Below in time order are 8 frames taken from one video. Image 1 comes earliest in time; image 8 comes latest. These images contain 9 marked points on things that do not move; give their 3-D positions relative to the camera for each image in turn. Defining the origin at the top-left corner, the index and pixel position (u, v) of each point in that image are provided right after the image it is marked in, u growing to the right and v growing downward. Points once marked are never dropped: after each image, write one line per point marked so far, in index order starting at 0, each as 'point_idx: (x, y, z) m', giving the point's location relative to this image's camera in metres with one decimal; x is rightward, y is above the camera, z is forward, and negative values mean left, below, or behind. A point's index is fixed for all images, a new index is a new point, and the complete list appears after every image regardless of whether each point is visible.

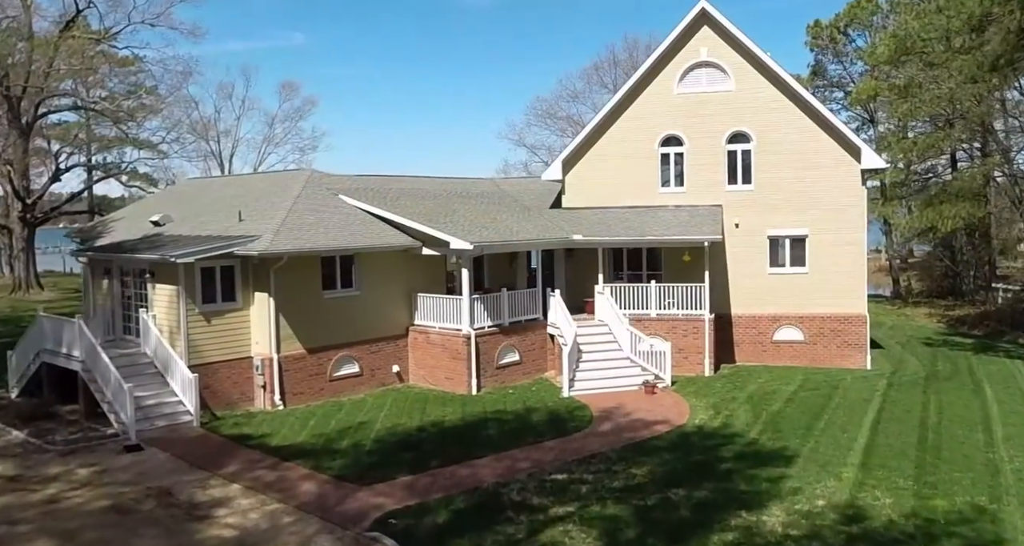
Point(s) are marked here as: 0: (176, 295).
0: (-8.2, -0.6, +19.5) m
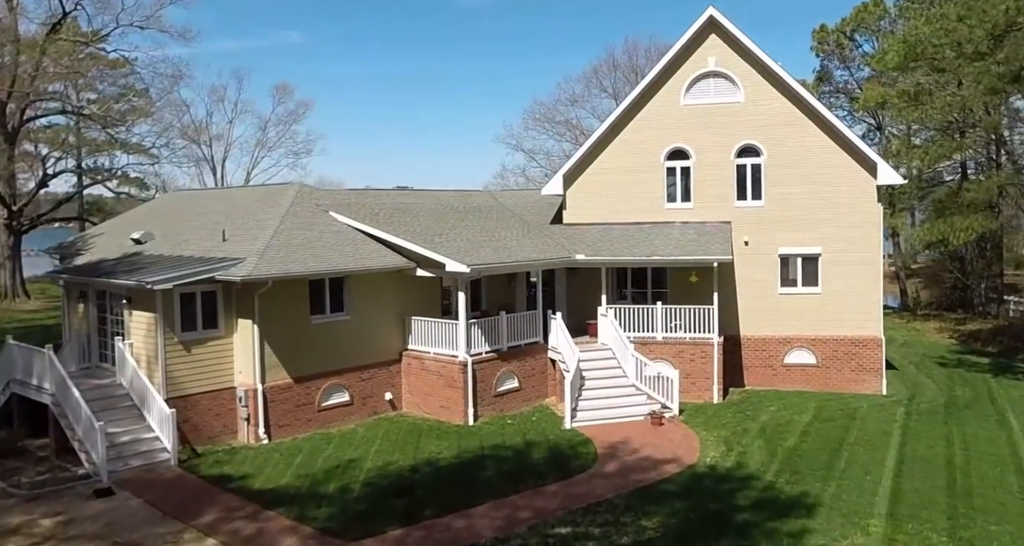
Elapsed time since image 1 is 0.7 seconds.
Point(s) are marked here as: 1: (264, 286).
0: (-8.2, -1.2, +18.3) m
1: (-5.8, -0.3, +18.9) m
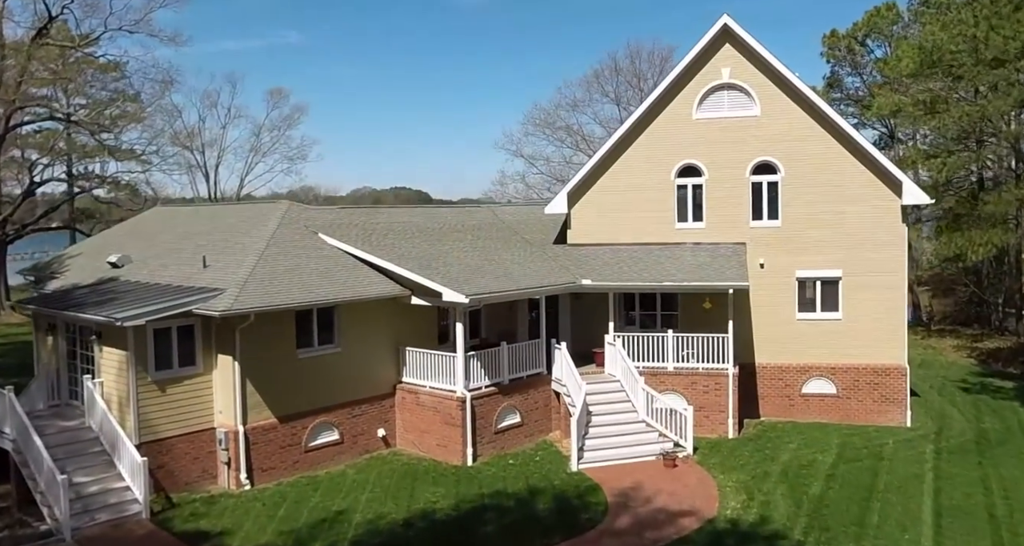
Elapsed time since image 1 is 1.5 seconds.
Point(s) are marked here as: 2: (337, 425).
0: (-8.1, -1.9, +16.9) m
1: (-5.8, -1.0, +17.4) m
2: (-4.2, -3.7, +19.5) m
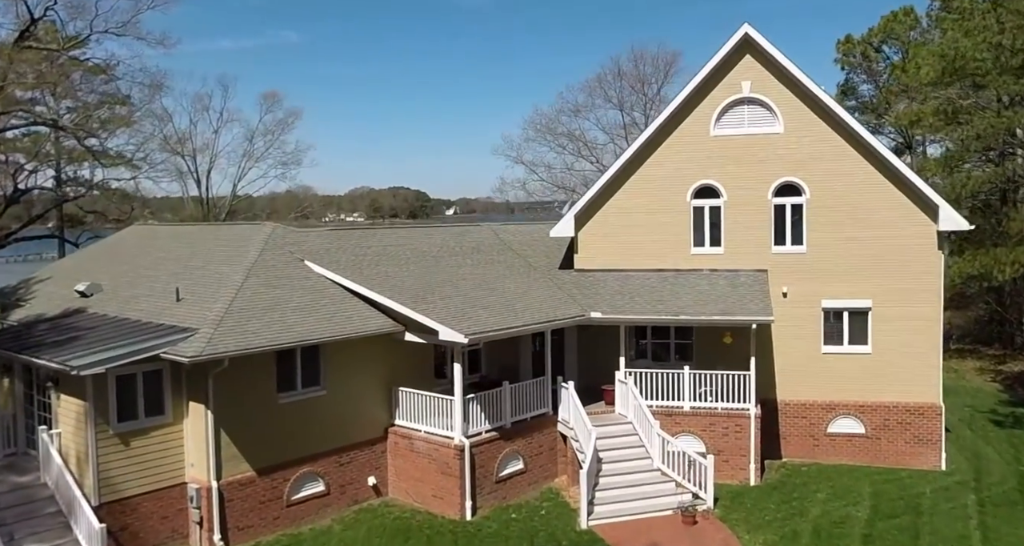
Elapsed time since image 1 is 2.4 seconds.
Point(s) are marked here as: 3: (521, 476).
0: (-8.1, -2.6, +15.1) m
1: (-5.7, -1.8, +15.6) m
2: (-4.2, -4.4, +17.7) m
3: (+0.2, -4.8, +19.0) m
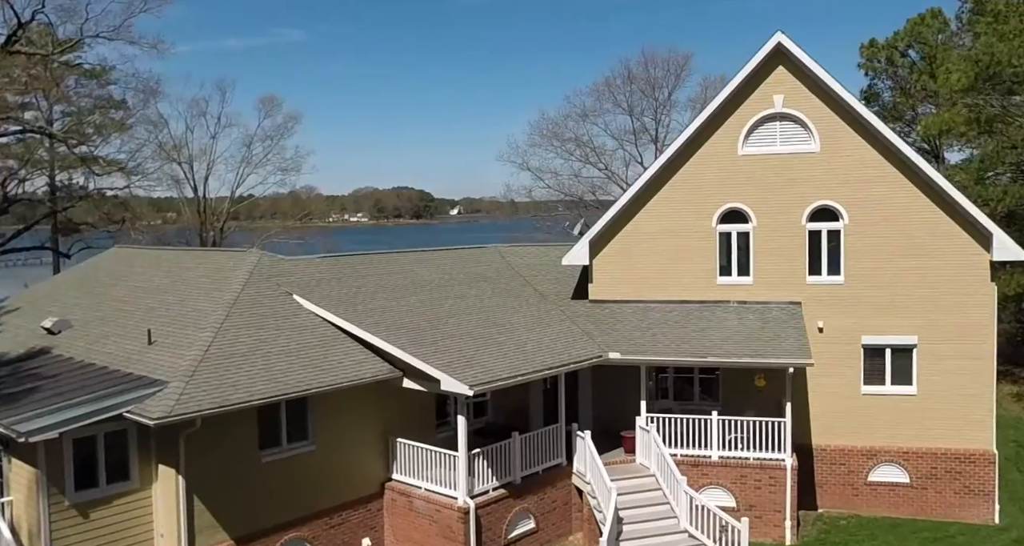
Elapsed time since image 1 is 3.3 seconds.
0: (-7.9, -3.5, +13.2) m
1: (-5.5, -2.6, +13.8) m
2: (-4.0, -5.3, +15.9) m
3: (+0.4, -5.6, +17.1) m
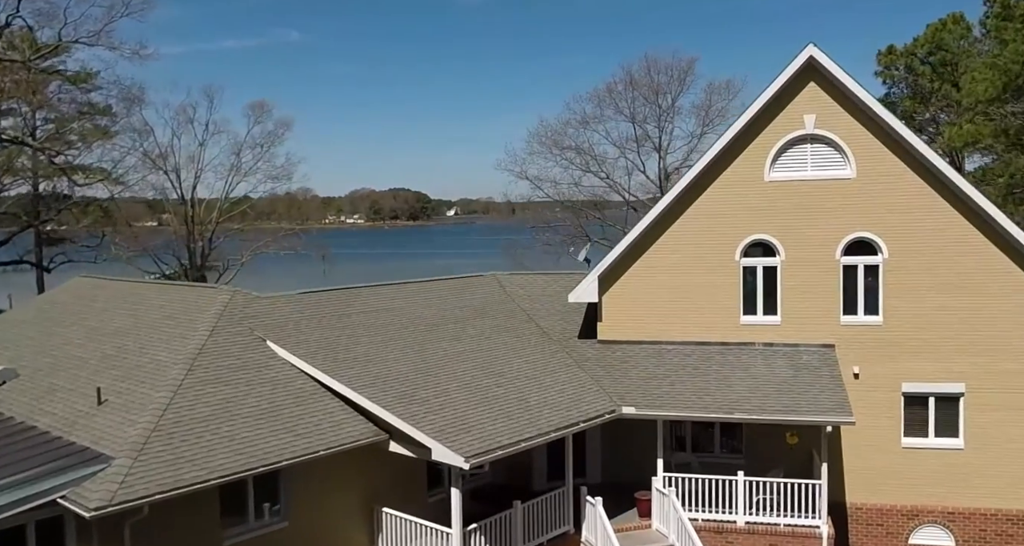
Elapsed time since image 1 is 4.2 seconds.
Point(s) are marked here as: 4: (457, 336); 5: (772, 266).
0: (-7.8, -4.3, +11.2) m
1: (-5.5, -3.5, +11.7) m
2: (-3.9, -6.1, +13.8) m
3: (+0.5, -6.5, +15.1) m
4: (-1.3, -1.4, +18.3) m
5: (+5.8, +0.1, +18.0) m
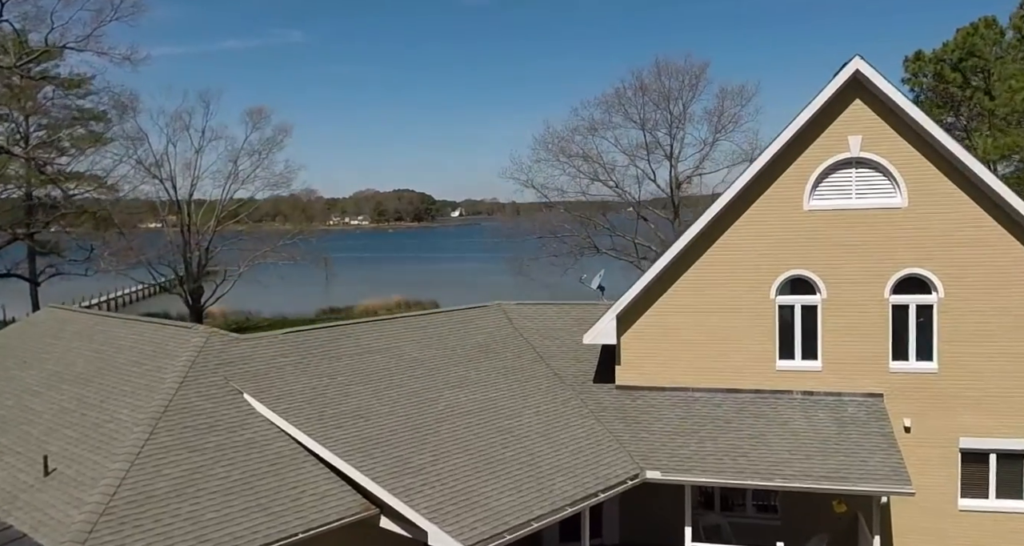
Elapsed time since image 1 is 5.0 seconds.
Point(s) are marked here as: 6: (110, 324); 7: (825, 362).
0: (-7.7, -5.1, +9.3) m
1: (-5.3, -4.3, +9.9) m
2: (-3.8, -6.9, +11.9) m
3: (+0.6, -7.3, +13.2) m
4: (-1.1, -2.2, +16.4) m
5: (+6.0, -0.6, +16.0) m
6: (-9.0, -1.2, +18.2) m
7: (+6.3, -1.8, +16.0) m
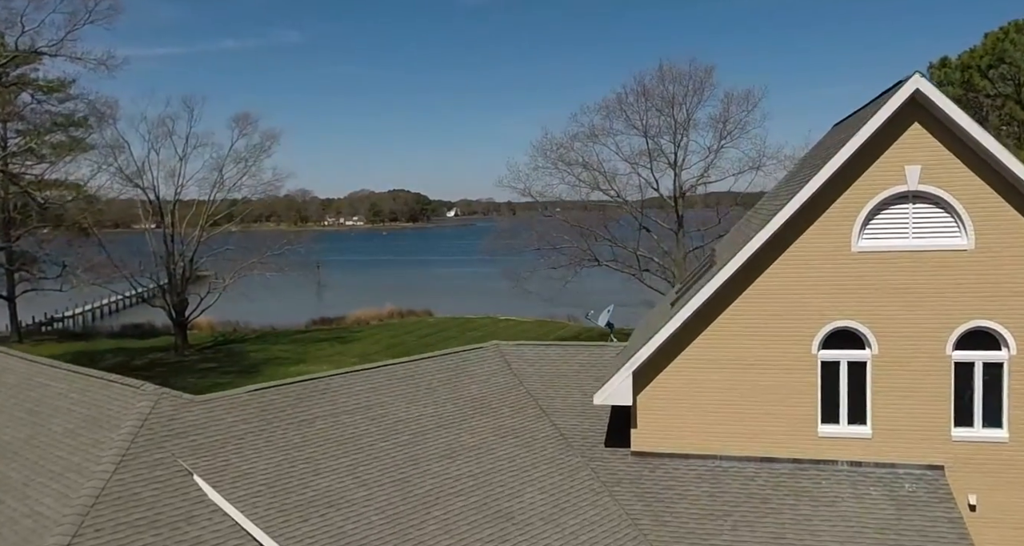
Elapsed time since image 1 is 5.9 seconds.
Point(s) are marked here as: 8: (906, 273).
0: (-7.7, -6.0, +7.0) m
1: (-5.3, -5.2, +7.6) m
2: (-3.8, -7.8, +9.7) m
3: (+0.6, -8.1, +10.9) m
4: (-1.1, -3.1, +14.1) m
5: (+6.0, -1.5, +13.8) m
6: (-9.1, -2.0, +15.9) m
7: (+6.3, -2.6, +13.7) m
8: (+6.6, 0.0, +13.4) m
